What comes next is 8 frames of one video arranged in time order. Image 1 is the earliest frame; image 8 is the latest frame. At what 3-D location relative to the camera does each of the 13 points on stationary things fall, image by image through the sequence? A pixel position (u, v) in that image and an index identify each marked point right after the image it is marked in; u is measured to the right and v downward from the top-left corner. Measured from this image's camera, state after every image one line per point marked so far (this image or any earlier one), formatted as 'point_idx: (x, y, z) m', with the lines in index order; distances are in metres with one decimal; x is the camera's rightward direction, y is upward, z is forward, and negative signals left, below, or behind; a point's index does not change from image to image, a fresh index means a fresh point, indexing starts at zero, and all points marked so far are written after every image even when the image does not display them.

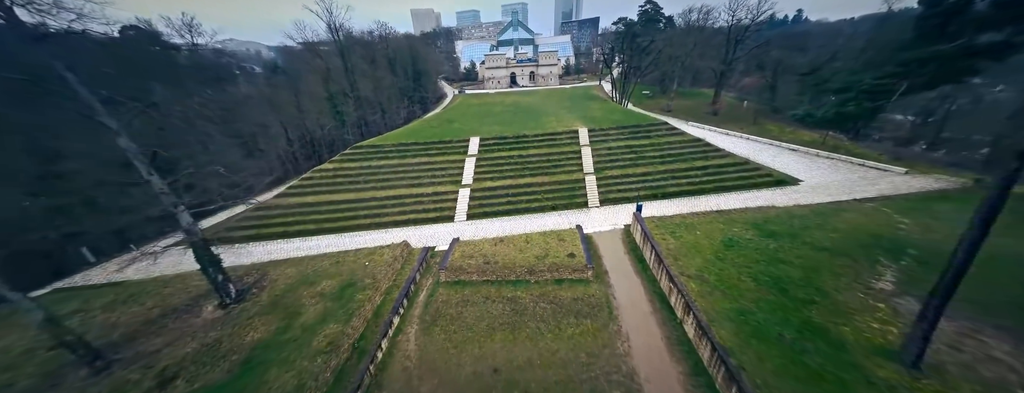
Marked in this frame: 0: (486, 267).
0: (-1.2, -3.1, +13.9) m
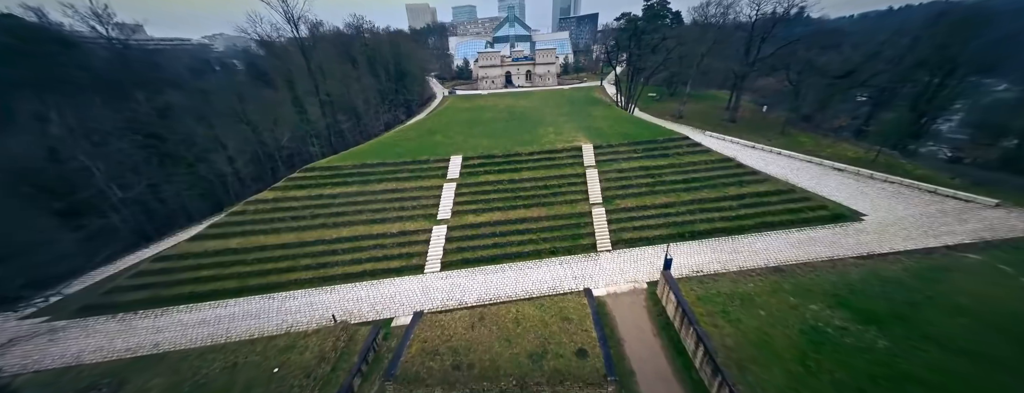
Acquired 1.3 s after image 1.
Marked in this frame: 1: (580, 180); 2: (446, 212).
0: (-1.7, -5.3, +9.3) m
1: (+4.3, +1.0, +19.5) m
2: (-3.8, -0.9, +17.6) m
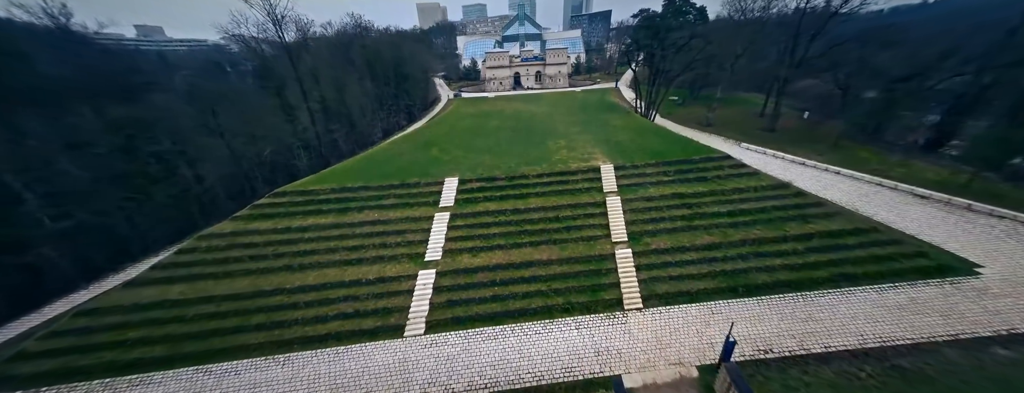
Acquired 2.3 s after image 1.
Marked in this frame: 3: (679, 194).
0: (-1.8, -6.9, +6.1) m
1: (+4.6, -0.7, +16.1) m
2: (-3.5, -2.5, +14.4) m
3: (+8.8, +0.1, +16.5) m
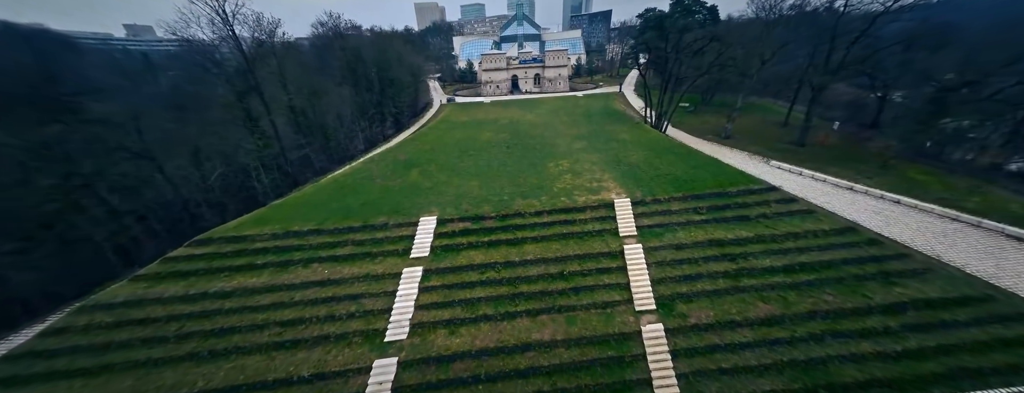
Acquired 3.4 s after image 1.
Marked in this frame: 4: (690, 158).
0: (-2.0, -8.9, +2.4) m
1: (+4.2, -2.6, +12.4) m
2: (-3.9, -4.5, +10.7) m
3: (+8.5, -1.8, +12.9) m
4: (+10.9, +2.3, +19.0) m
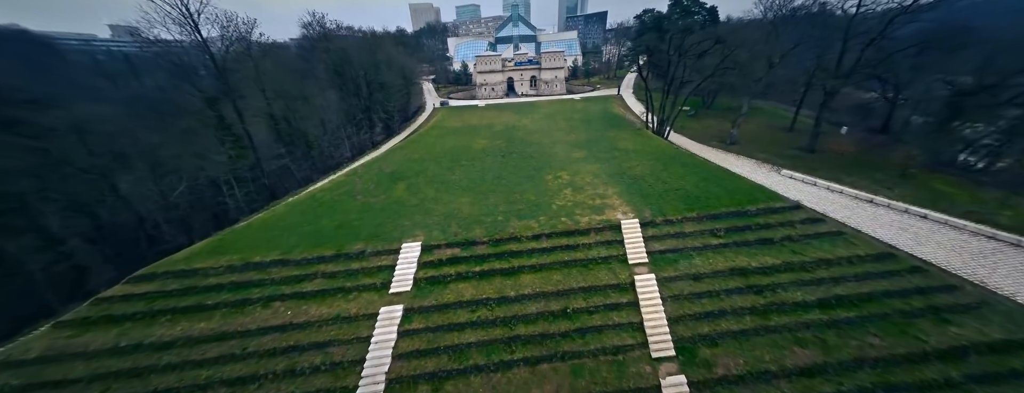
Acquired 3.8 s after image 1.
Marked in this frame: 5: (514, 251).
0: (-2.0, -9.7, +0.7) m
1: (+4.0, -3.4, +10.8) m
2: (-4.0, -5.4, +9.0) m
3: (+8.3, -2.6, +11.4) m
4: (+10.6, +1.4, +17.5) m
5: (+0.1, -2.1, +12.4) m
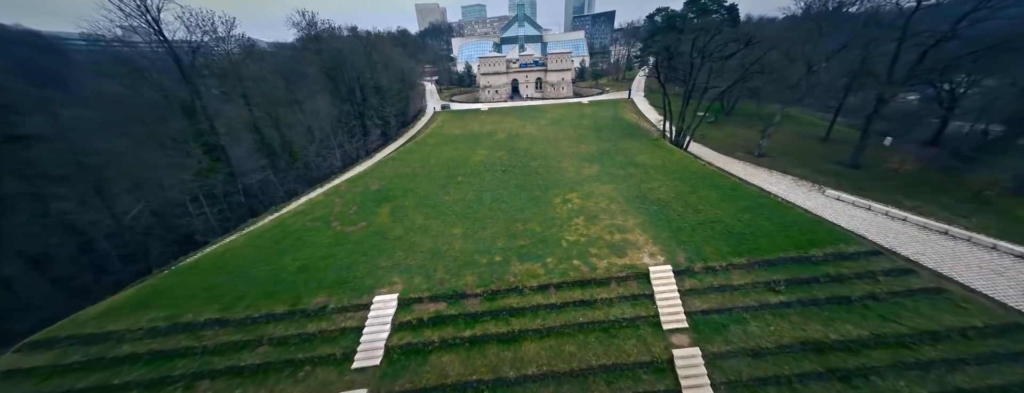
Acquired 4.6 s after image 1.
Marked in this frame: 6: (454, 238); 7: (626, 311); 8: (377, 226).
0: (-2.2, -11.0, -2.0) m
1: (+4.0, -4.8, +8.1) m
2: (-4.0, -6.6, +6.4) m
3: (+8.3, -4.0, +8.6) m
4: (+10.7, 0.0, +14.7) m
5: (+0.1, -3.4, +9.8) m
6: (-2.5, -1.6, +13.1) m
7: (+3.5, -3.5, +9.6) m
8: (-6.2, -1.3, +14.3) m
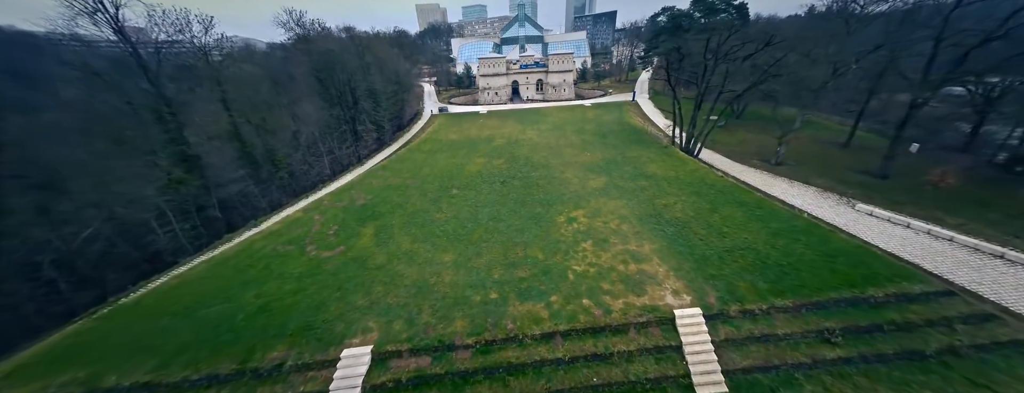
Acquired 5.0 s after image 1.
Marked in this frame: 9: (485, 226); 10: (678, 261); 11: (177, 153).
0: (-2.3, -11.8, -3.7) m
1: (+4.0, -5.6, +6.4) m
2: (-4.1, -7.5, +4.7) m
3: (+8.3, -4.8, +6.9) m
4: (+10.7, -0.8, +13.0) m
5: (+0.1, -4.3, +8.0) m
6: (-2.5, -2.5, +11.4) m
7: (+3.5, -4.3, +7.9) m
8: (-6.2, -2.1, +12.6) m
9: (-1.2, -1.1, +14.2) m
10: (+5.8, -2.1, +10.9) m
11: (-19.6, +2.5, +18.2) m
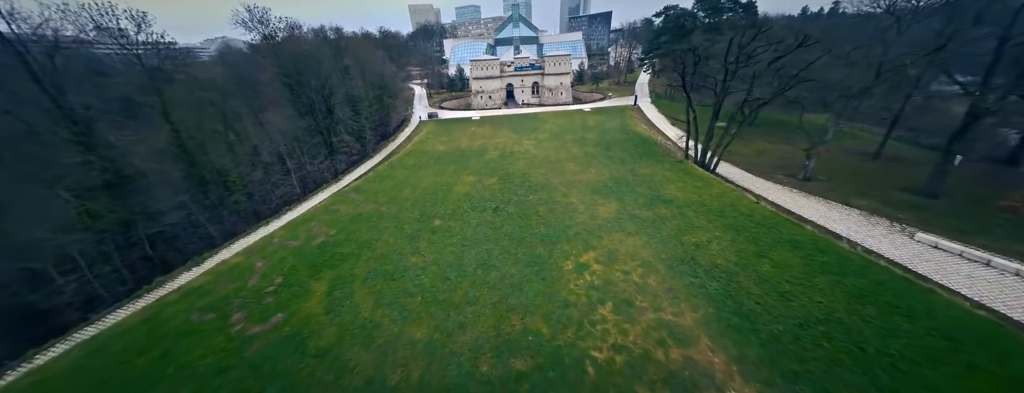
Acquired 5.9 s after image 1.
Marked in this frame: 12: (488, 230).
0: (-2.0, -13.3, -6.9) m
1: (+4.0, -7.0, +3.3) m
2: (-4.1, -9.0, +1.5) m
3: (+8.2, -6.2, +3.9) m
4: (+10.5, -2.2, +10.1) m
5: (0.0, -5.7, +4.9) m
6: (-2.6, -4.0, +8.2) m
7: (+3.4, -5.7, +4.8) m
8: (-6.4, -3.7, +9.4) m
9: (-1.4, -2.6, +11.1) m
10: (+5.7, -3.6, +7.9) m
11: (-19.9, +0.8, +14.8) m
12: (-1.1, -1.3, +14.2) m
